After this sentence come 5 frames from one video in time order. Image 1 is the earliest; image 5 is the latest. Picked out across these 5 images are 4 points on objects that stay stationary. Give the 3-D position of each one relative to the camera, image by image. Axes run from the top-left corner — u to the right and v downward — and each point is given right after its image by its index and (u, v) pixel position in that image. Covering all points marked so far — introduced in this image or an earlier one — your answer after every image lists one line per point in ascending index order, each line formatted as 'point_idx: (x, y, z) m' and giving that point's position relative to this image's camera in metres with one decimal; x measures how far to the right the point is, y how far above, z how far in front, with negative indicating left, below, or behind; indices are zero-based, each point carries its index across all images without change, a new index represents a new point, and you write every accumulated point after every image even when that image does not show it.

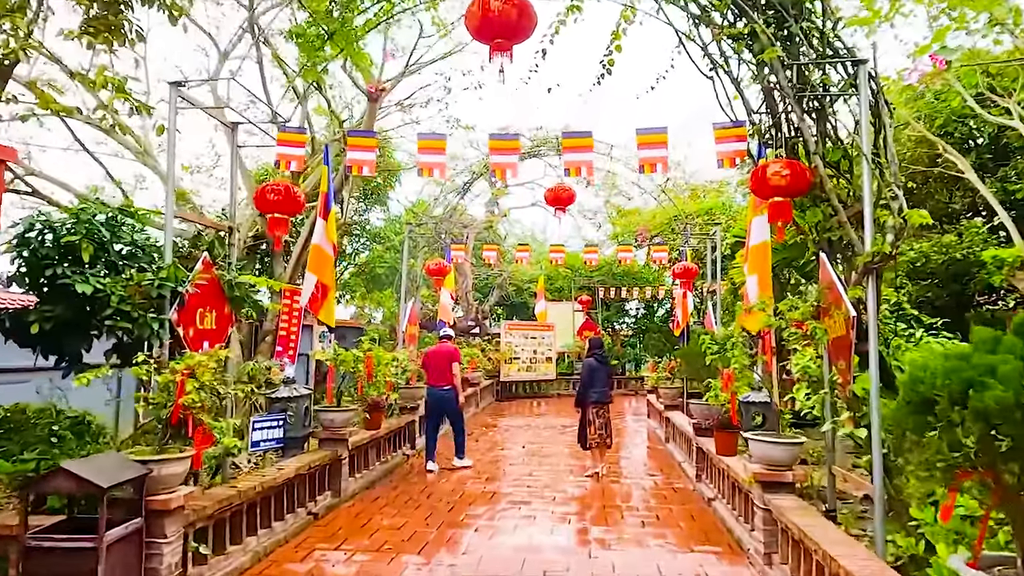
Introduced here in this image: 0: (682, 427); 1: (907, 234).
0: (+1.7, -1.4, +7.5) m
1: (+1.9, +0.3, +3.6) m
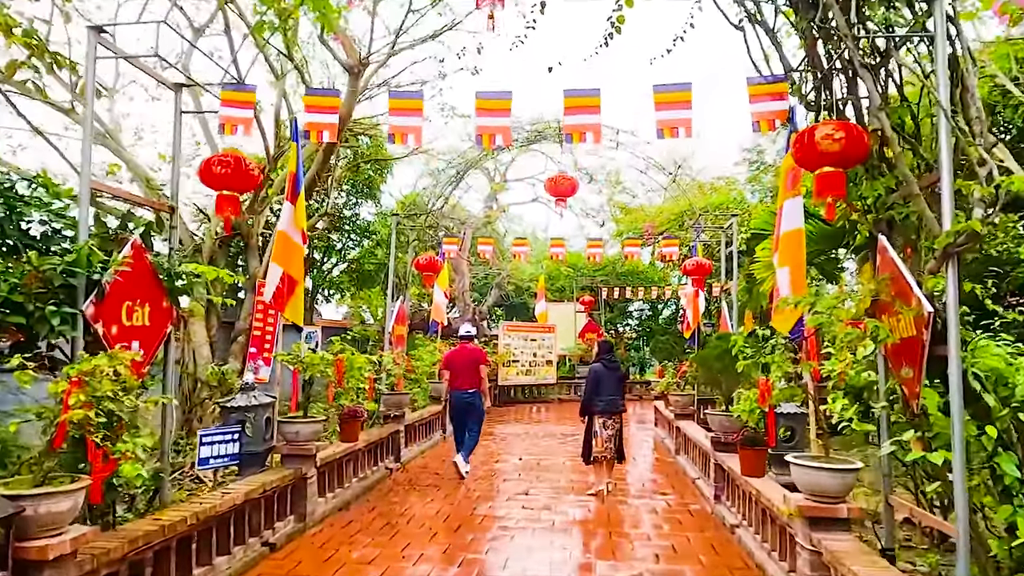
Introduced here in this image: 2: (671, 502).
0: (+1.6, -1.3, +6.7) m
1: (+1.8, +0.3, +2.9) m
2: (+1.2, -1.6, +5.8) m
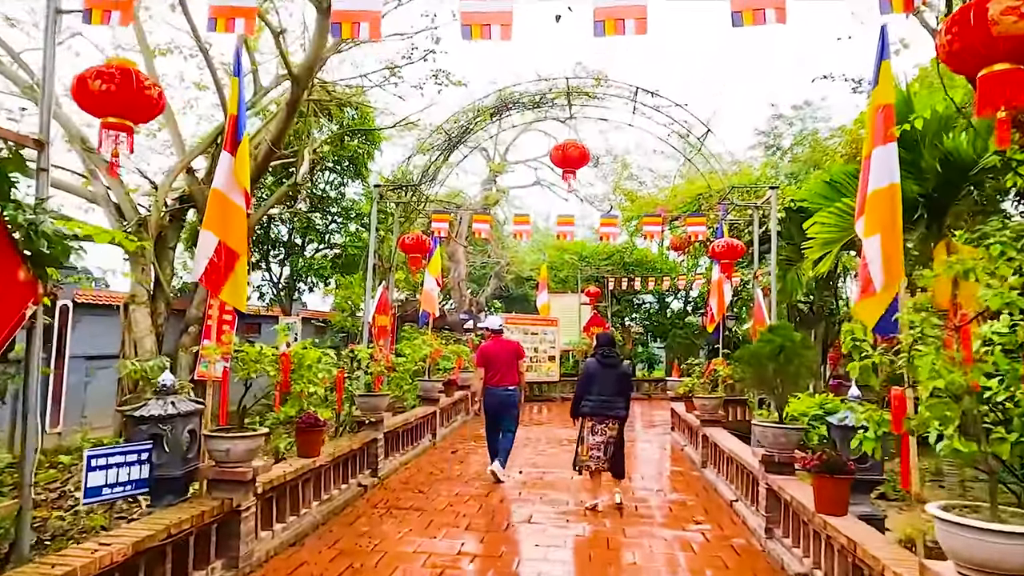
0: (+1.6, -1.2, +5.6) m
1: (+1.8, +0.4, +1.7) m
2: (+1.2, -1.5, +4.7) m
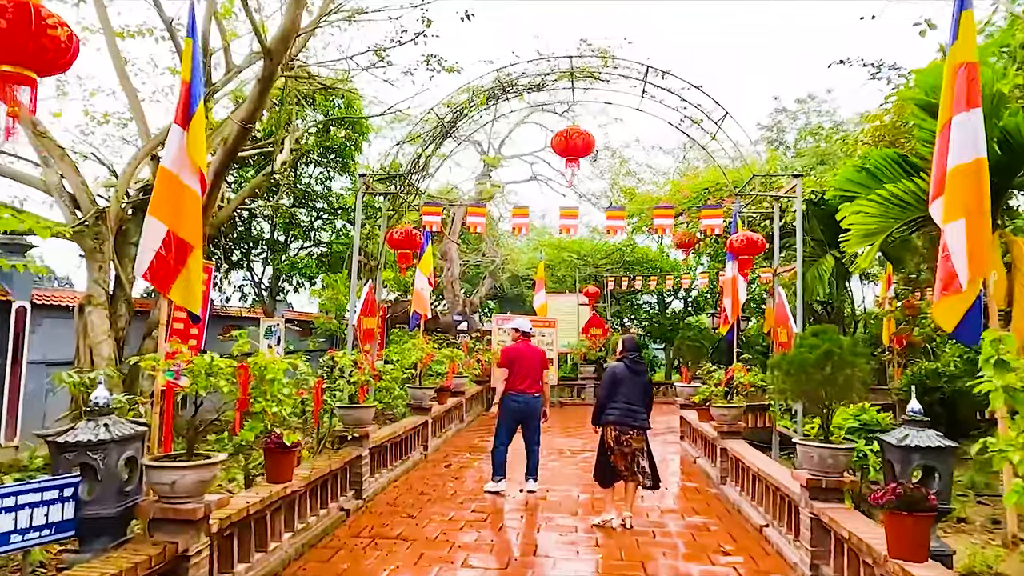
0: (+1.6, -1.2, +5.0) m
1: (+1.9, +0.4, +1.1) m
2: (+1.2, -1.5, +4.1) m
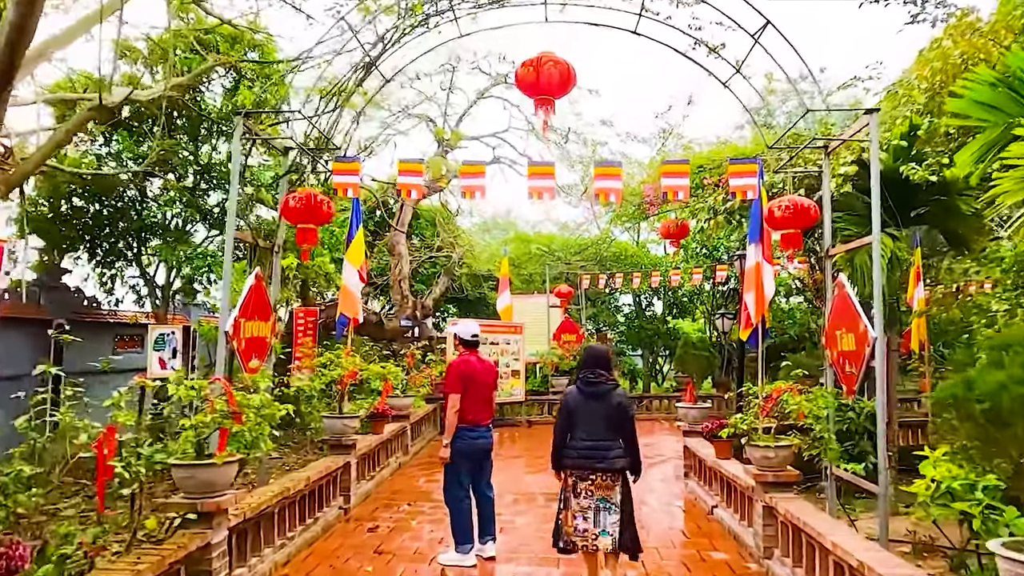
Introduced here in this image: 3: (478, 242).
0: (+1.4, -1.1, +3.1) m
1: (+1.8, +0.5, -0.8) m
2: (+1.0, -1.4, +2.2) m
3: (-0.6, +0.8, +13.3) m
